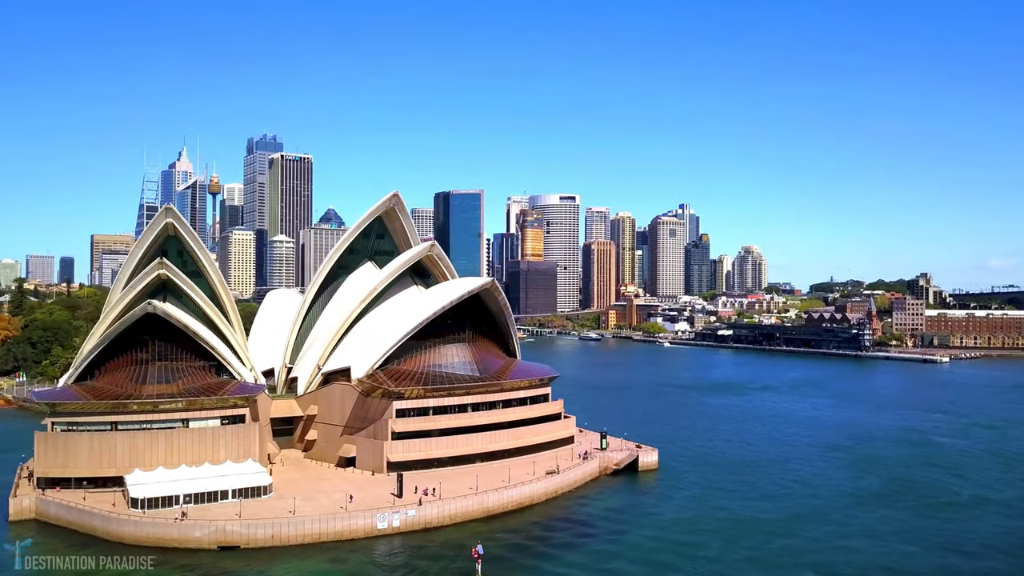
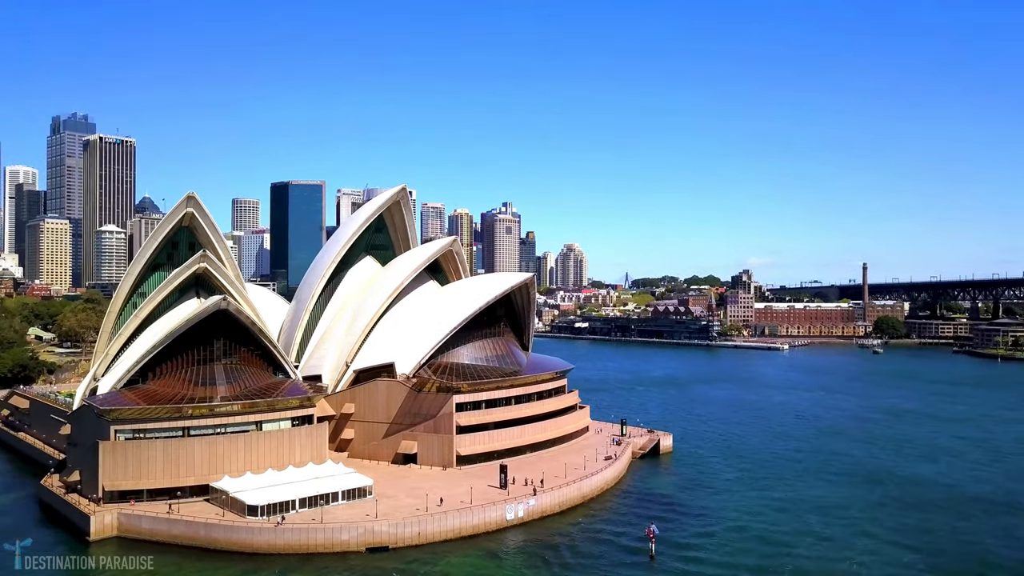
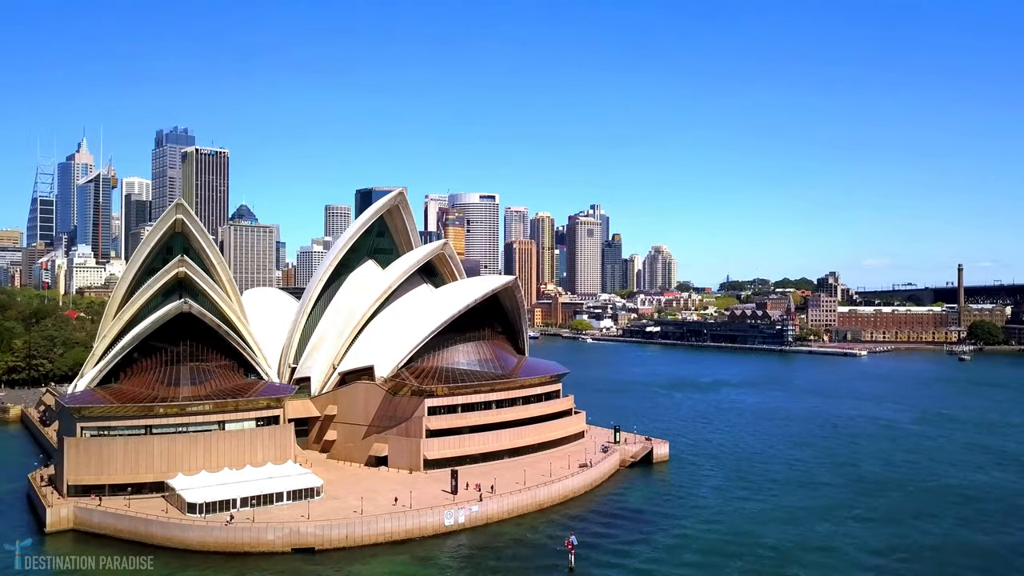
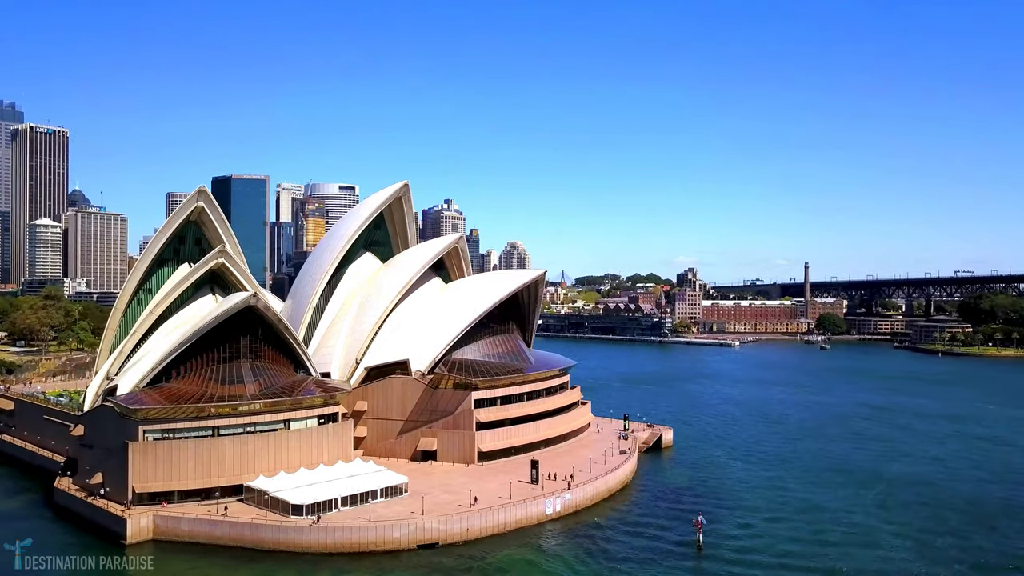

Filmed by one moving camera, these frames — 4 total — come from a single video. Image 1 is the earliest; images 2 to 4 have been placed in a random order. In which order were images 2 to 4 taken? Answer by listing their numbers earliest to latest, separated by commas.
3, 2, 4
